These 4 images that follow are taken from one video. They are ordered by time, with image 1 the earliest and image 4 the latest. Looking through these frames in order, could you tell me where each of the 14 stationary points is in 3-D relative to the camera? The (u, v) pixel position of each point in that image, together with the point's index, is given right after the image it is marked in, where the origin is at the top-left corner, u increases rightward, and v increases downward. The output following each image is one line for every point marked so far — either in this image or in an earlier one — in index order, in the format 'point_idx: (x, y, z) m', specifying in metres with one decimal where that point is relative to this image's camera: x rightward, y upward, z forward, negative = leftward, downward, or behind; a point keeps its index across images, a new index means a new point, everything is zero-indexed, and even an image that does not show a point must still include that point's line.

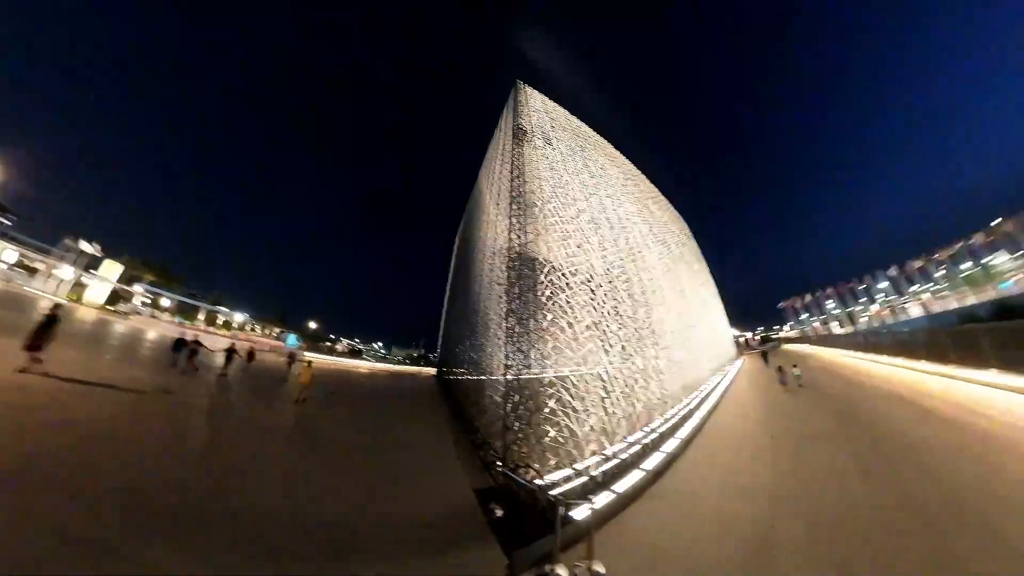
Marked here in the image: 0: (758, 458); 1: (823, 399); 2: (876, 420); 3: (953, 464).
0: (+5.3, -3.4, +6.7) m
1: (+11.5, -4.1, +11.9) m
2: (+10.4, -3.7, +9.3) m
3: (+8.1, -3.1, +5.9) m
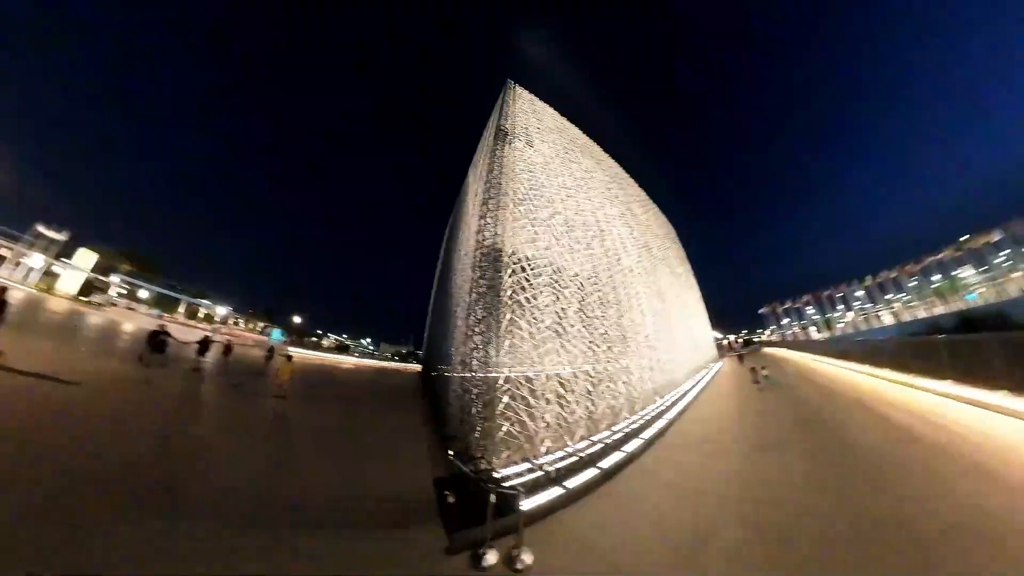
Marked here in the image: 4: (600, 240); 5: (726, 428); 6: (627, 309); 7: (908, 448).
0: (+4.6, -3.6, +7.0) m
1: (+10.6, -4.4, +12.4) m
2: (+9.7, -4.0, +9.8) m
3: (+7.4, -3.3, +6.3) m
4: (+2.6, +1.4, +8.4) m
5: (+6.8, -3.9, +9.2) m
6: (+3.6, -0.7, +9.7) m
7: (+9.2, -3.5, +7.5) m
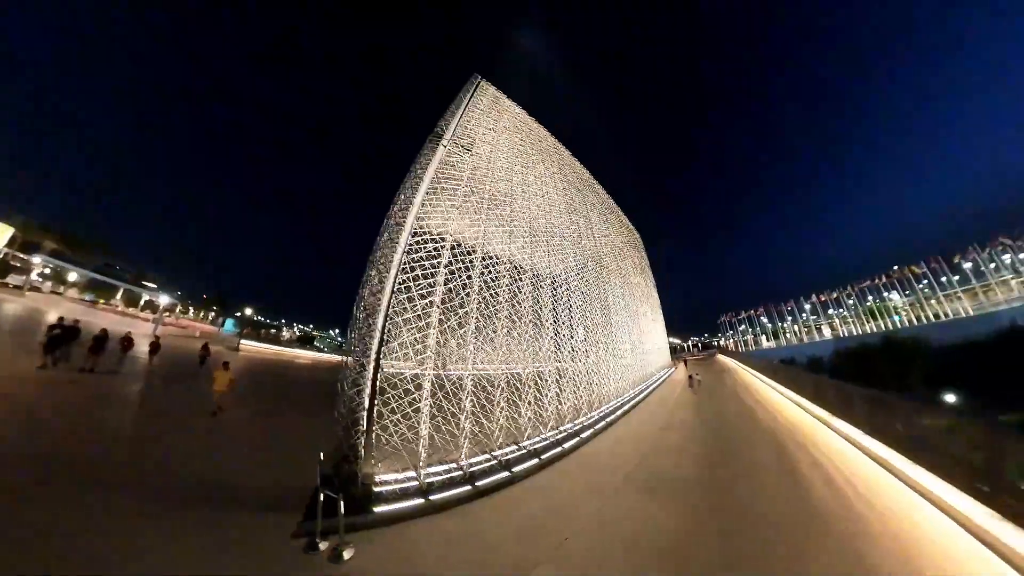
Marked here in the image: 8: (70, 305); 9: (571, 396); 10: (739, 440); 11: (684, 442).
0: (+2.6, -4.1, +7.7) m
1: (+8.2, -5.1, +13.5) m
2: (+7.4, -4.7, +10.8) m
3: (+5.5, -4.0, +7.1) m
4: (+0.7, +0.9, +8.9) m
5: (+4.6, -4.5, +10.0) m
6: (+1.5, -1.2, +10.3) m
7: (+7.2, -4.3, +8.5) m
8: (-26.1, -1.0, +19.0) m
9: (+1.7, -3.4, +9.9) m
10: (+6.3, -4.4, +9.0) m
11: (+4.7, -4.3, +8.8) m
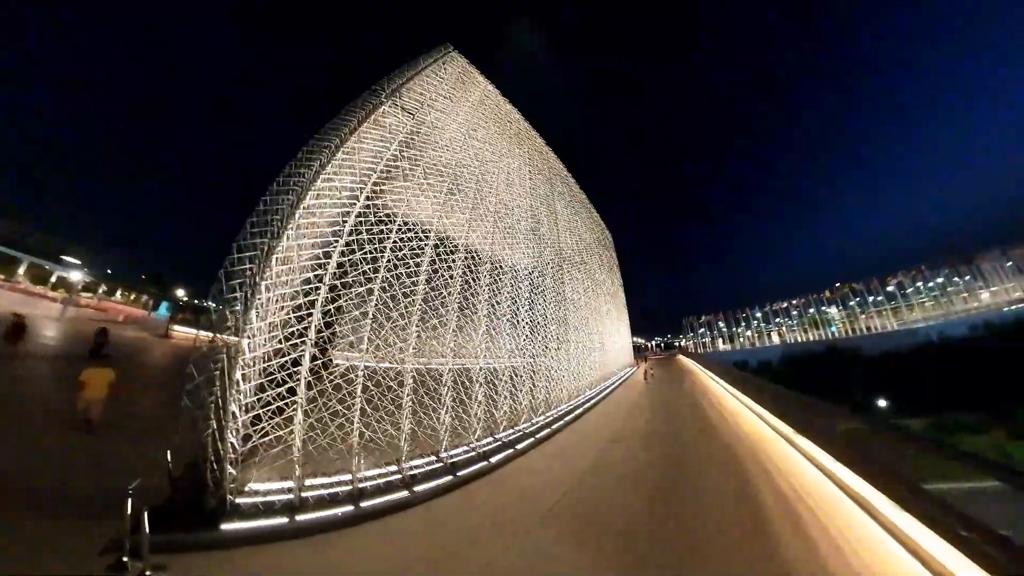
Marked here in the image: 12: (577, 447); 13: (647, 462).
0: (+1.1, -3.9, +7.2) m
1: (+6.2, -5.1, +13.4) m
2: (+5.6, -4.7, +10.7) m
3: (+4.0, -3.9, +6.9) m
4: (-0.6, +1.2, +8.2) m
5: (+2.9, -4.4, +9.6) m
6: (-0.1, -0.9, +9.7) m
7: (+5.6, -4.3, +8.3) m
8: (-28.2, +0.6, +16.1) m
9: (+0.1, -3.1, +9.3) m
10: (+4.8, -4.3, +8.8) m
11: (+3.2, -4.2, +8.5) m
12: (+1.5, -4.1, +8.3) m
13: (+2.9, -4.0, +7.3) m
